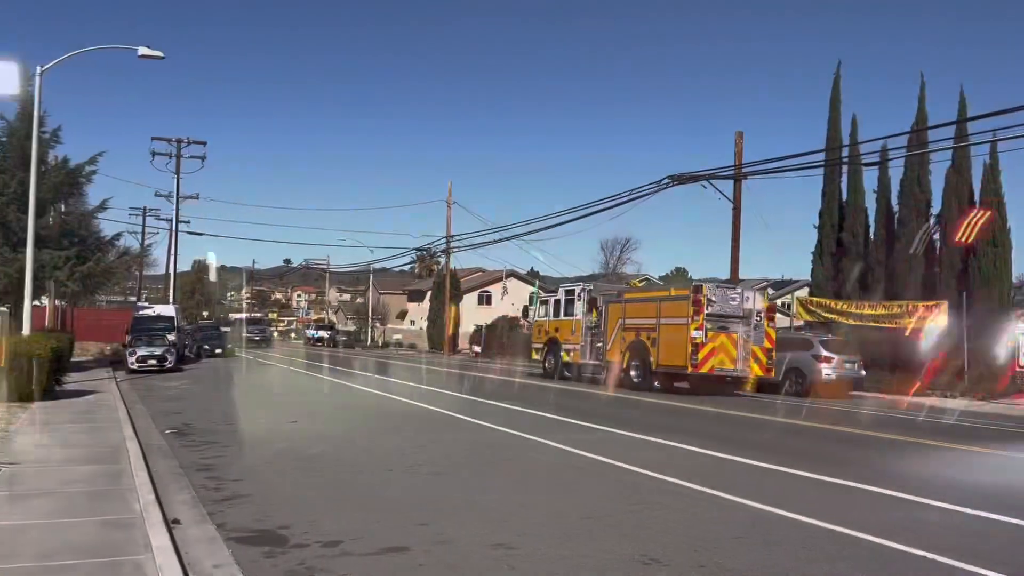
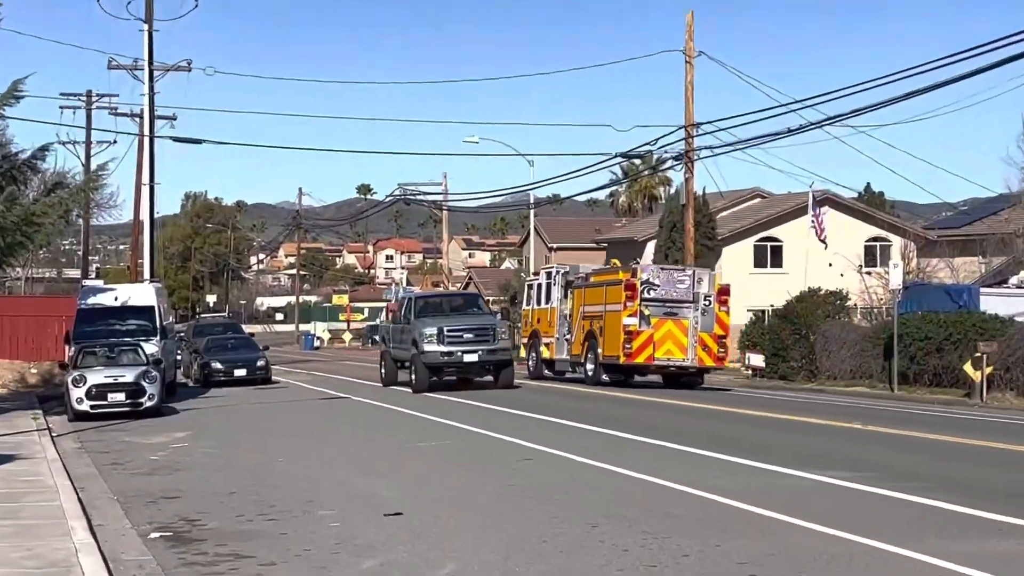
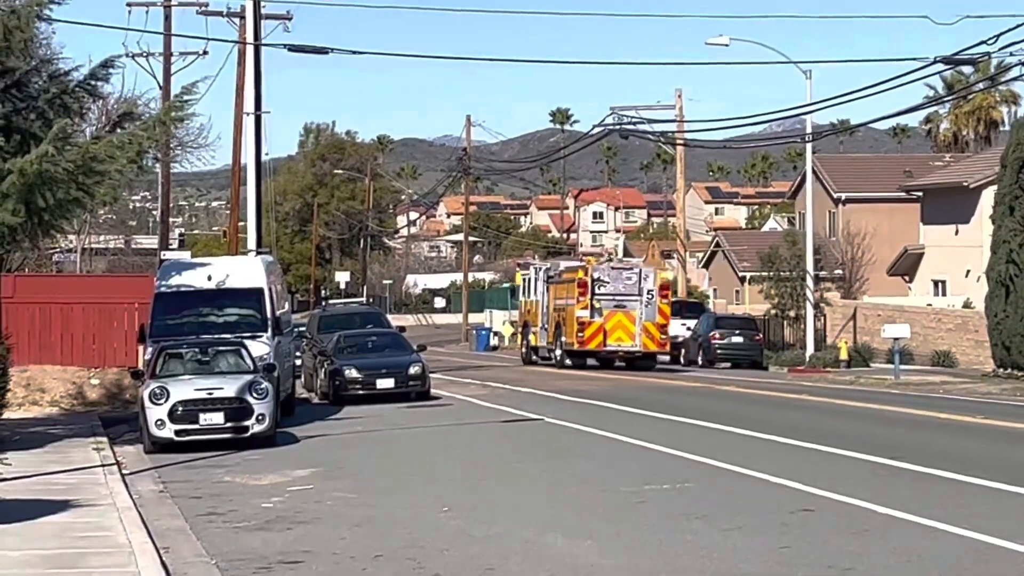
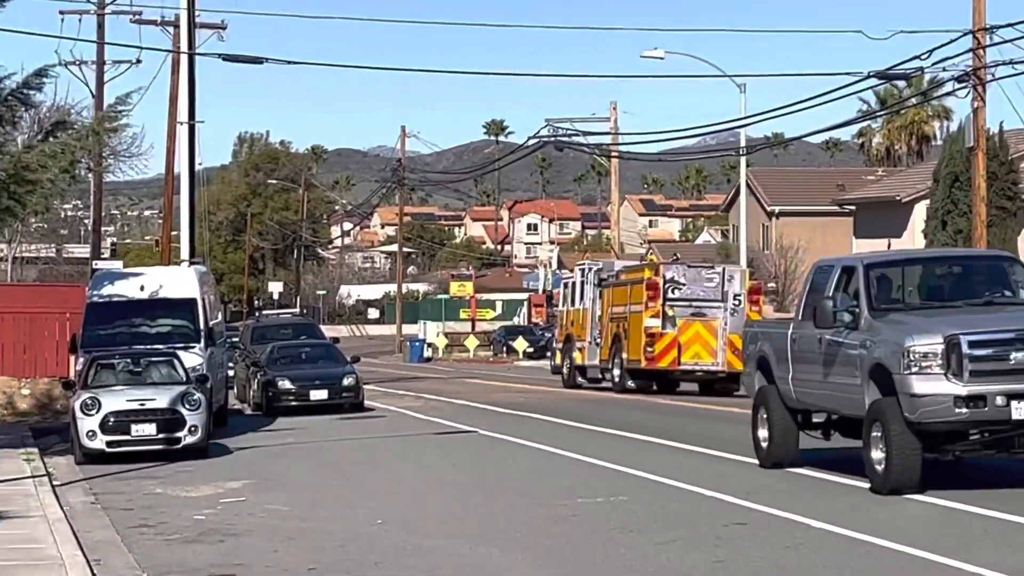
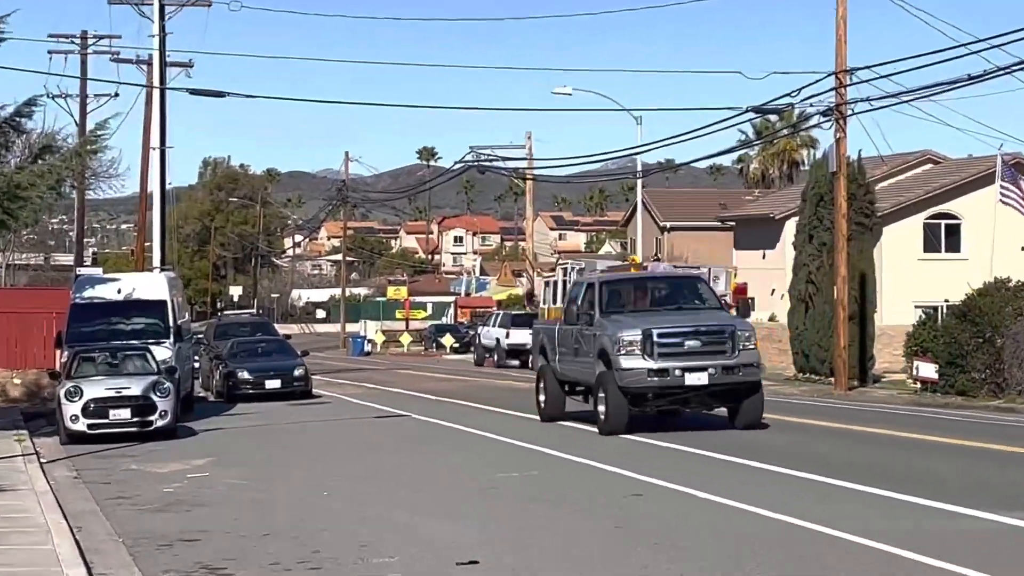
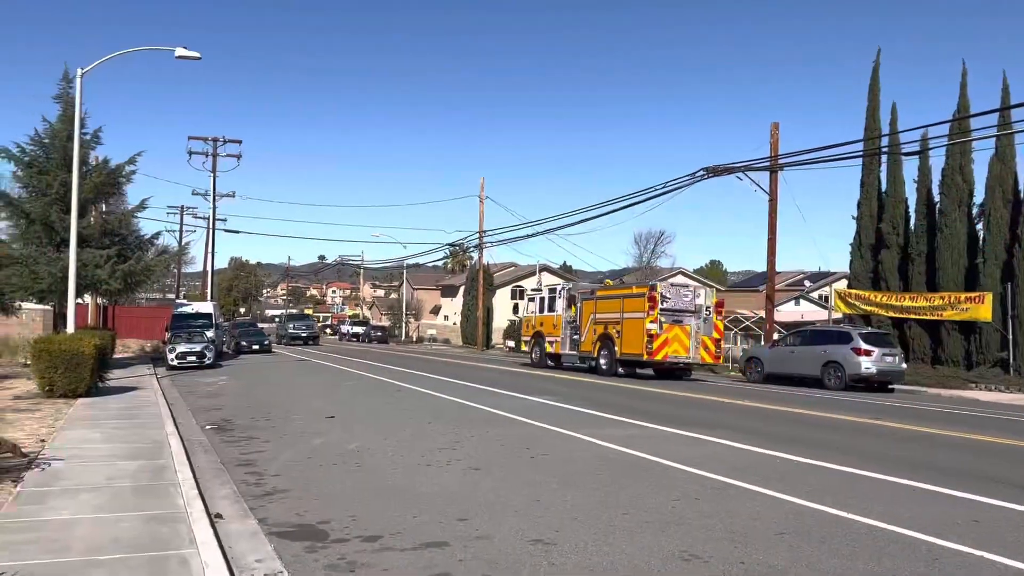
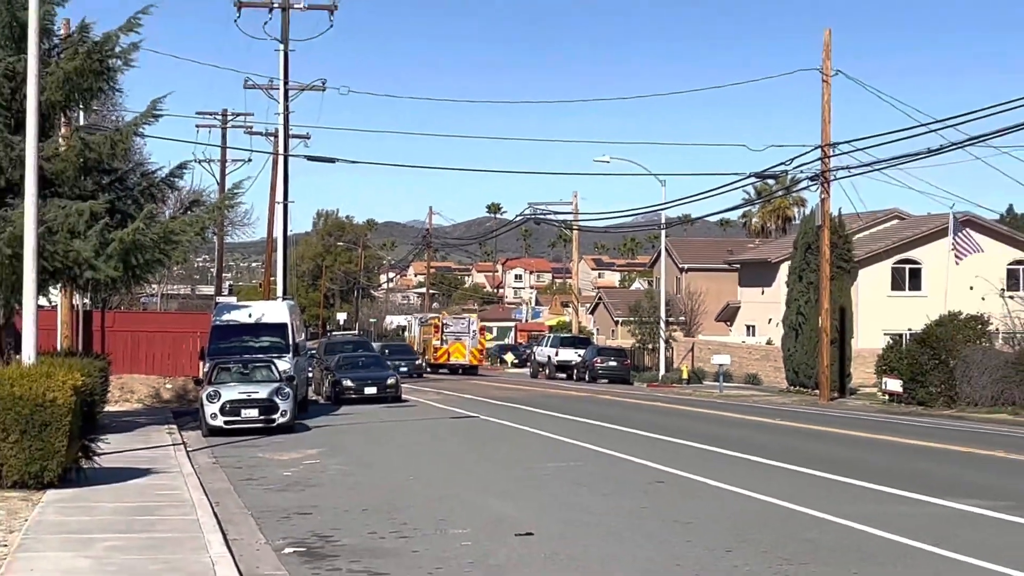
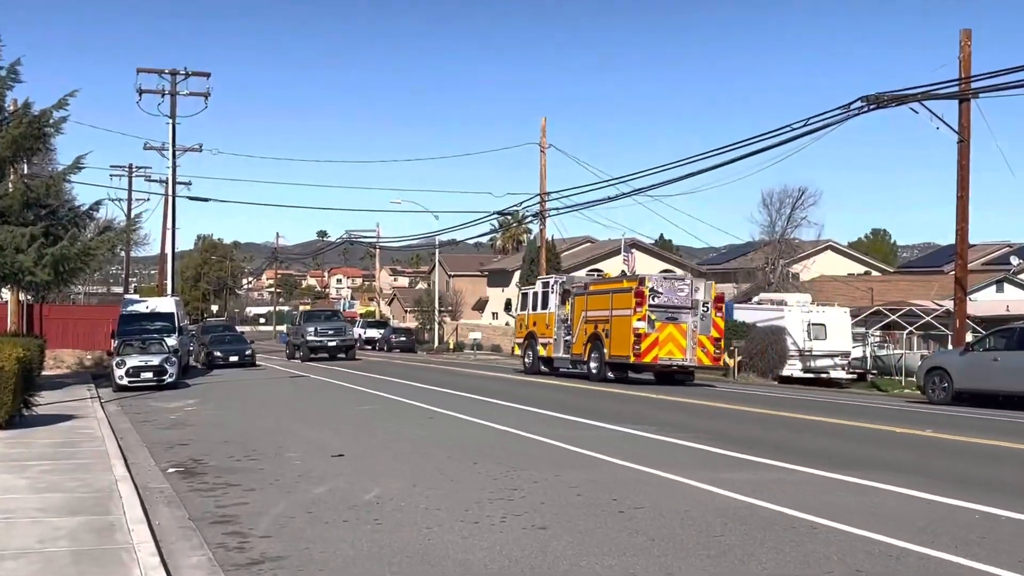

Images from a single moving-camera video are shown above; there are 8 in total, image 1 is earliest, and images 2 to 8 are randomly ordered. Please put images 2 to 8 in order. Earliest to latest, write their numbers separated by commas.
6, 8, 2, 5, 4, 3, 7
